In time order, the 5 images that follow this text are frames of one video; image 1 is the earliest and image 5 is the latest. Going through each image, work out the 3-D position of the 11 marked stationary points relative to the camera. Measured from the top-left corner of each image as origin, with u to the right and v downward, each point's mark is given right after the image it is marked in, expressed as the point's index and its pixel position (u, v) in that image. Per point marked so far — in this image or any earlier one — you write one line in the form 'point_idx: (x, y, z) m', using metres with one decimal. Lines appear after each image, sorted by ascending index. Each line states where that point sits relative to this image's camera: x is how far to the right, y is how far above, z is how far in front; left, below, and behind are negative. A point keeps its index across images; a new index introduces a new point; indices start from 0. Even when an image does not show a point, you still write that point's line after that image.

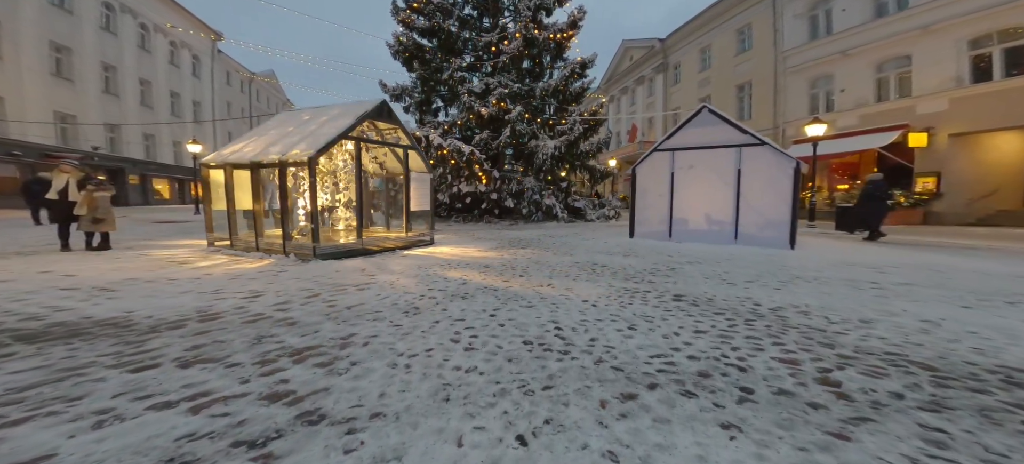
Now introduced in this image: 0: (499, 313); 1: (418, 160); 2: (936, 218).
0: (-0.1, -0.9, +4.9) m
1: (-2.2, +1.7, +10.1) m
2: (+15.8, +0.6, +15.3) m
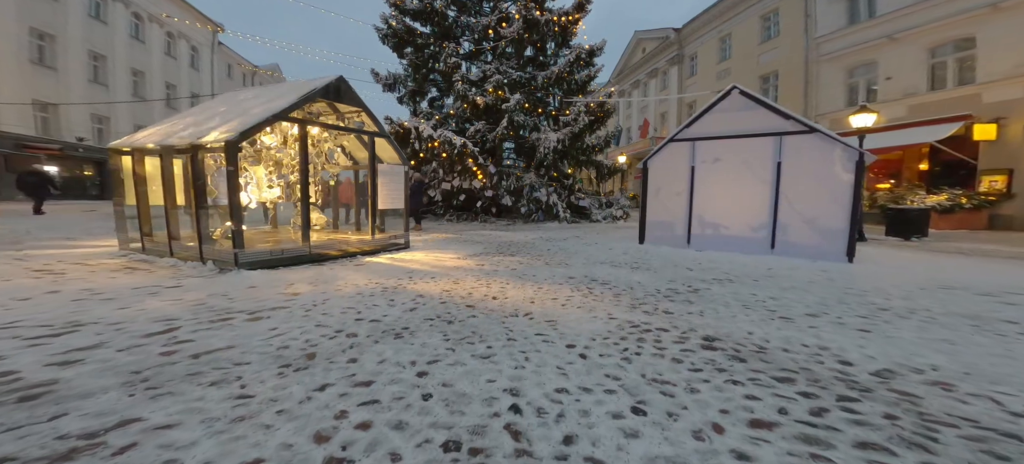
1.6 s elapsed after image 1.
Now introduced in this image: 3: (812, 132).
0: (-0.6, -1.0, +3.1) m
1: (-2.4, +1.6, +8.4) m
2: (+15.7, +0.3, +13.1) m
3: (+5.5, +1.8, +7.5) m
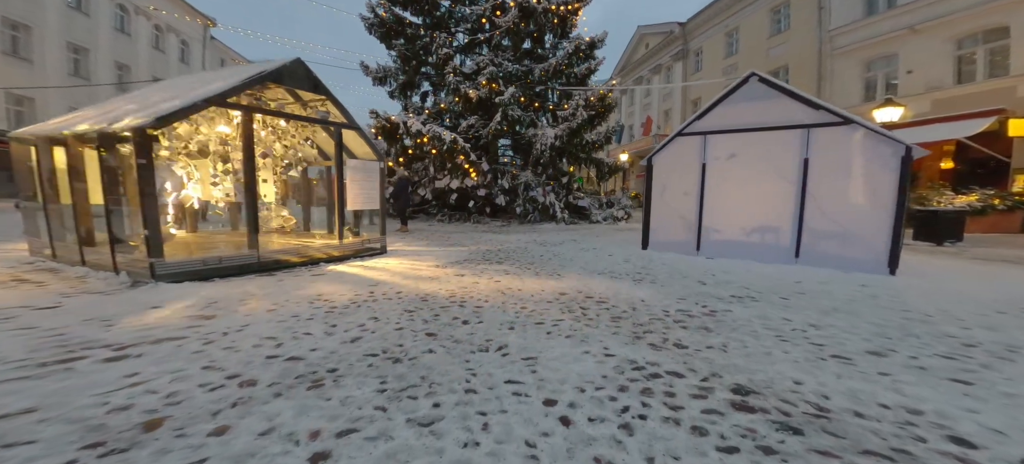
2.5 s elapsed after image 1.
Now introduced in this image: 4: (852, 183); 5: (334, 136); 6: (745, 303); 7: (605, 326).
0: (-0.9, -1.1, +2.1) m
1: (-2.7, +1.6, +7.4) m
2: (+15.4, +0.2, +12.0) m
3: (+5.3, +1.7, +6.5) m
4: (+5.3, +0.8, +6.5) m
5: (-3.1, +1.7, +7.2) m
6: (+2.7, -0.8, +4.8) m
7: (+1.0, -0.9, +4.2) m
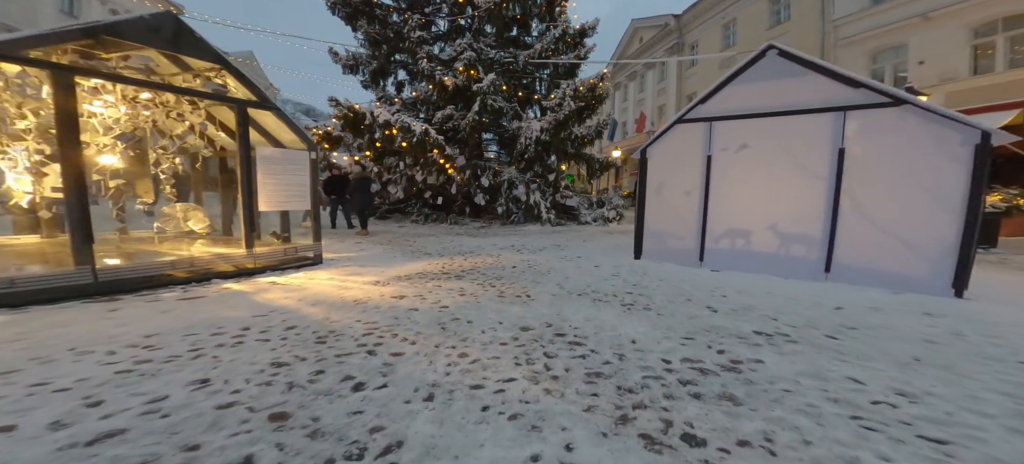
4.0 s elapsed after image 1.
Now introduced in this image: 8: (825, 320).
0: (-1.4, -1.2, +0.6) m
1: (-3.3, +1.5, +5.9) m
2: (+14.8, 0.0, +10.7) m
3: (+4.7, +1.6, +5.0) m
4: (+4.8, +0.7, +5.0) m
5: (-3.7, +1.6, +5.6) m
6: (+2.2, -0.9, +3.4) m
7: (+0.4, -1.1, +2.8) m
8: (+3.1, -0.9, +4.1) m
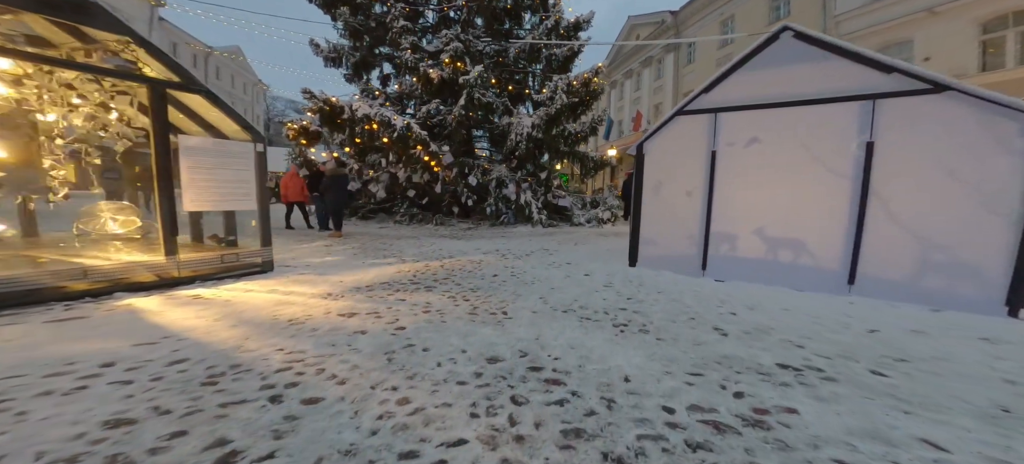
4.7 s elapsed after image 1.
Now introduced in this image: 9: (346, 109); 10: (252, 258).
0: (-1.6, -1.2, -0.2) m
1: (-3.6, +1.4, +5.1) m
2: (+14.4, -0.1, +10.1) m
3: (+4.4, +1.5, +4.3) m
4: (+4.5, +0.6, +4.3) m
5: (-4.0, +1.6, +4.8) m
6: (+1.9, -1.0, +2.6) m
7: (+0.2, -1.1, +2.0) m
8: (+2.8, -0.9, +3.3) m
9: (-5.0, +3.7, +12.4) m
10: (-3.6, -0.3, +5.7) m
